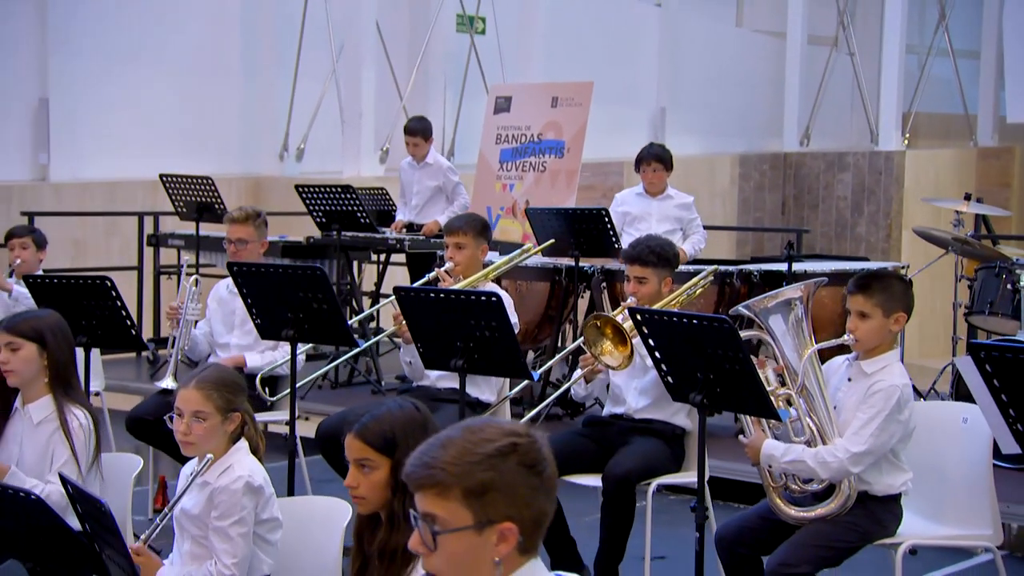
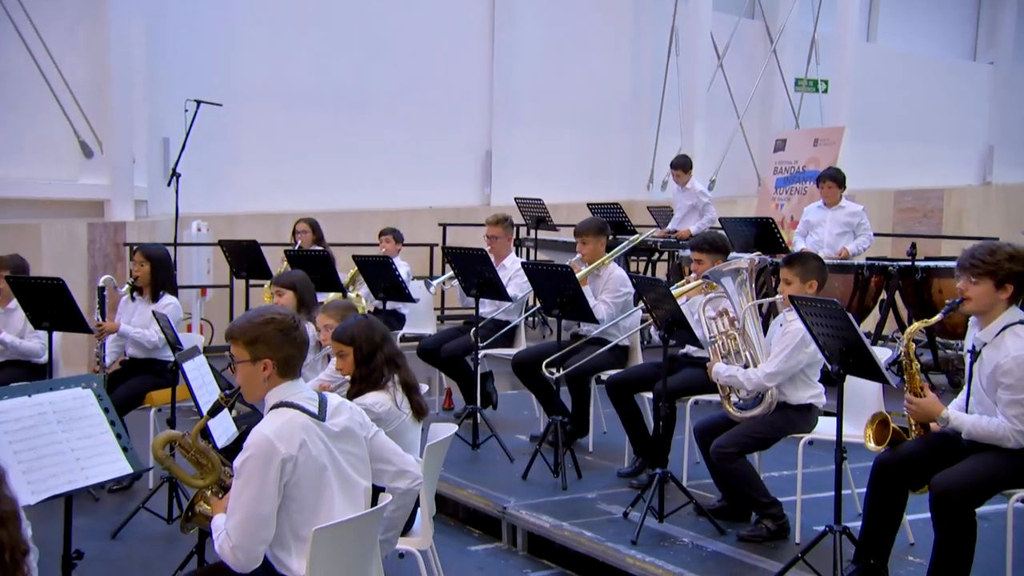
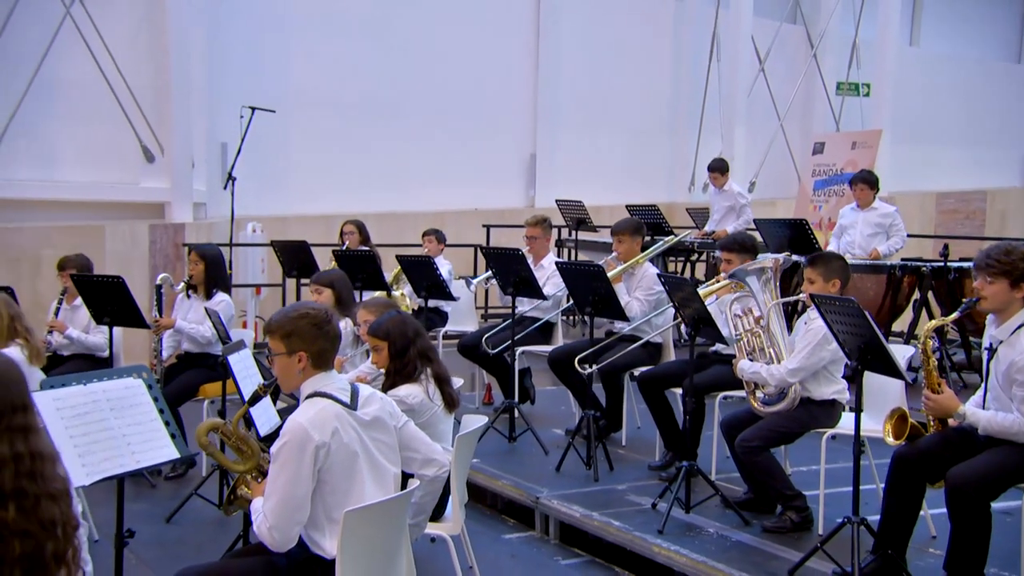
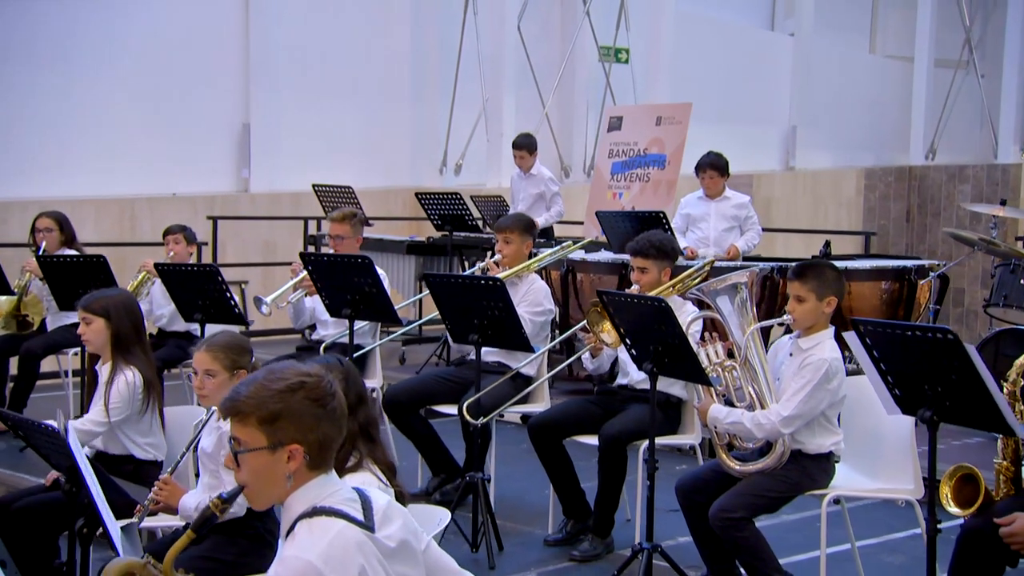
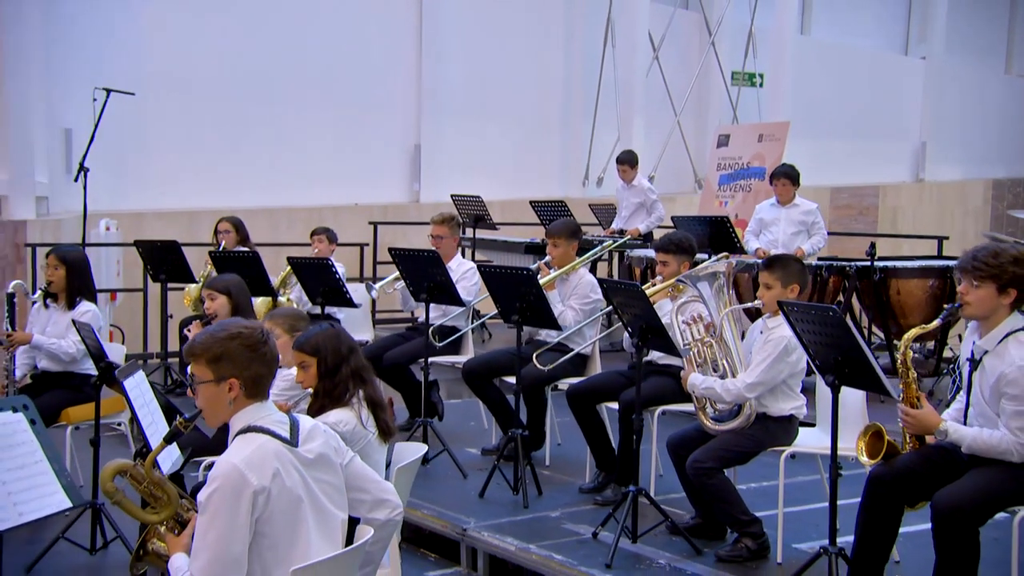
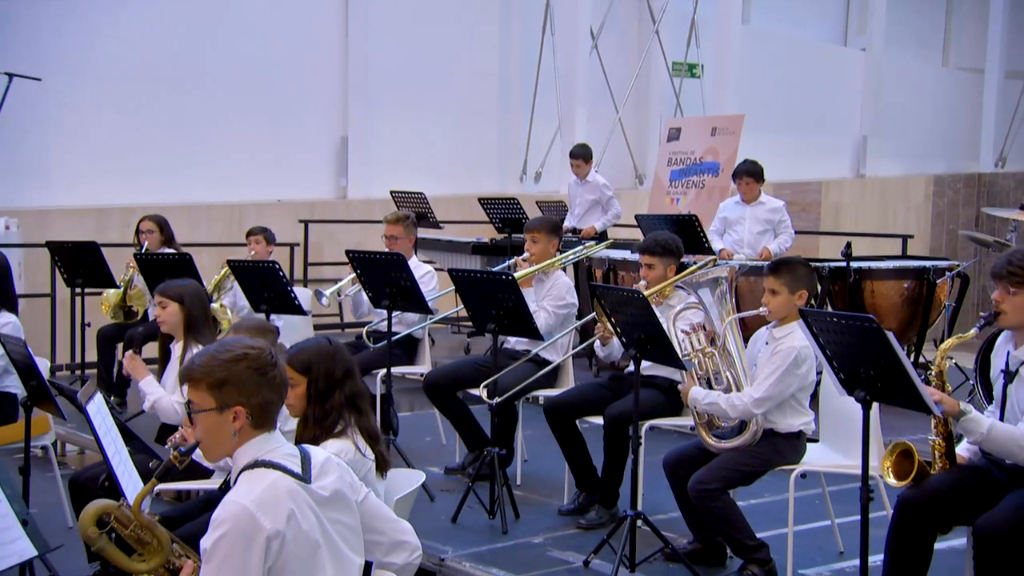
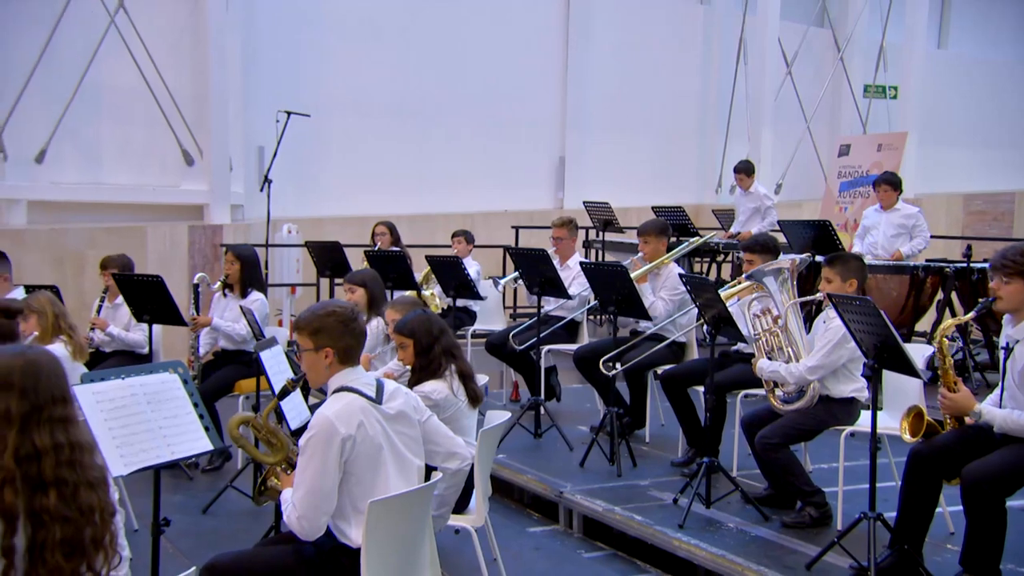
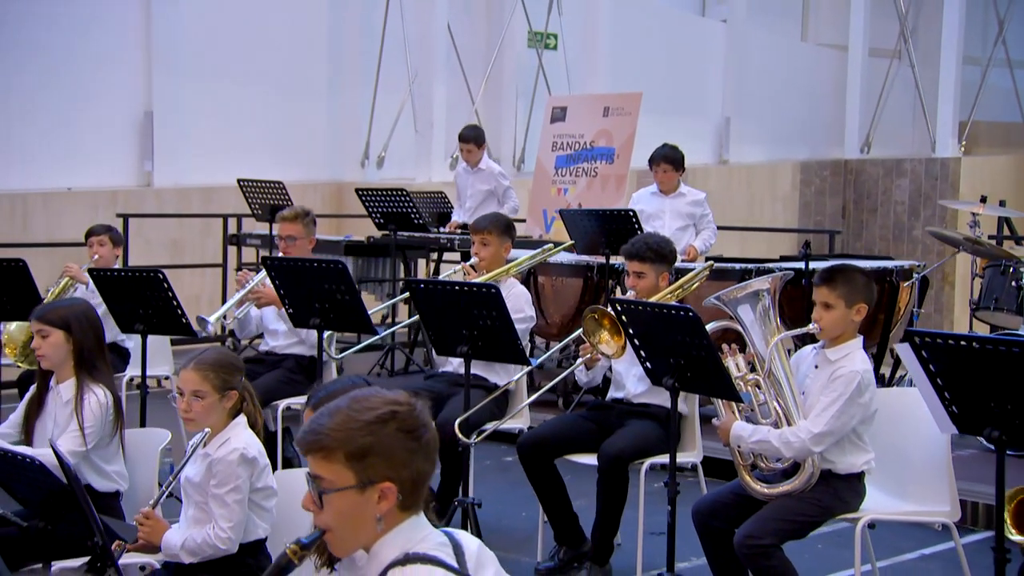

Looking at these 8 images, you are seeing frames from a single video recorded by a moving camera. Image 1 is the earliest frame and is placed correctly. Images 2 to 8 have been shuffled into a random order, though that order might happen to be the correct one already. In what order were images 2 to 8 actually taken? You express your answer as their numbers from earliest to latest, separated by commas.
8, 4, 6, 5, 2, 3, 7
